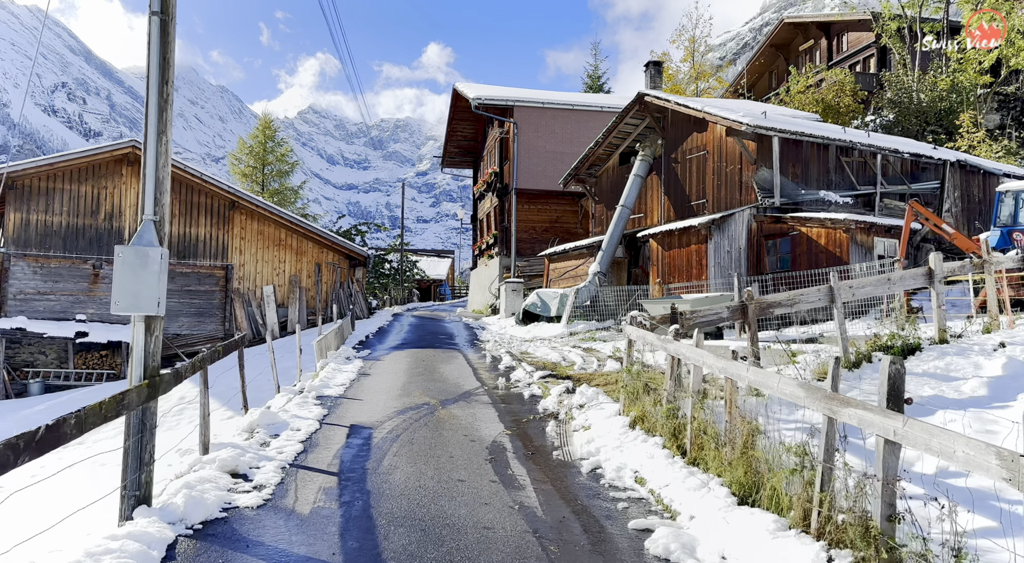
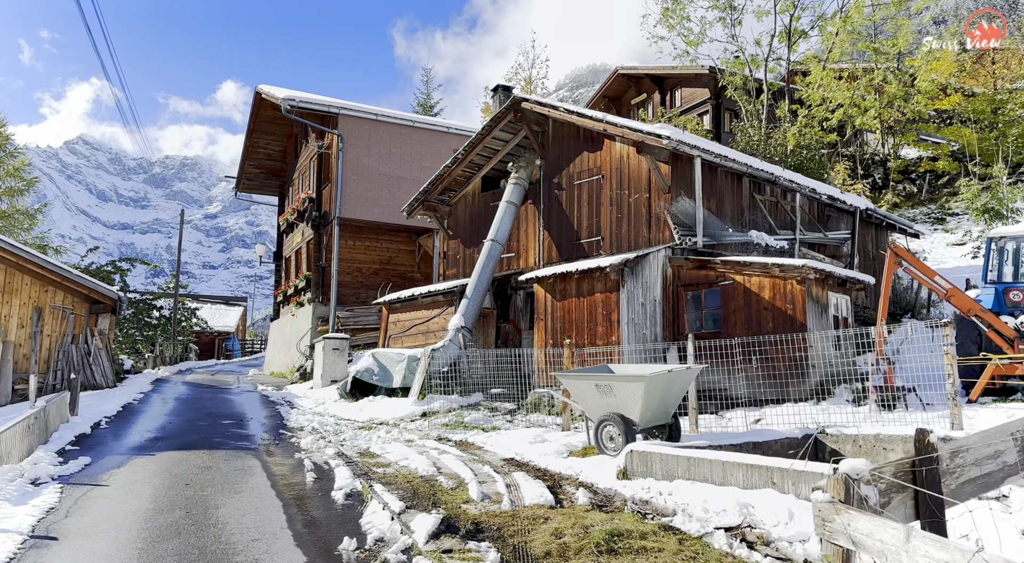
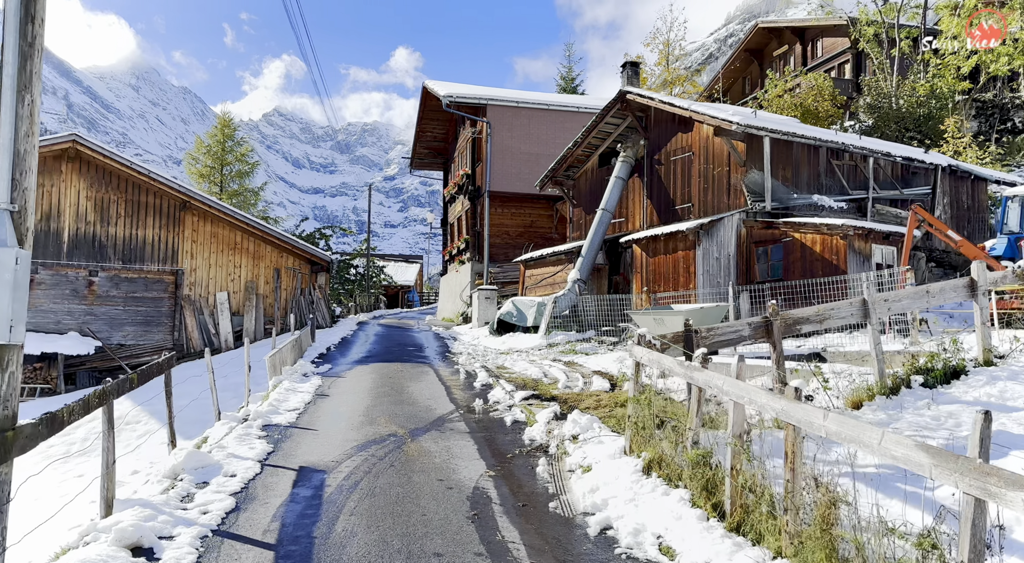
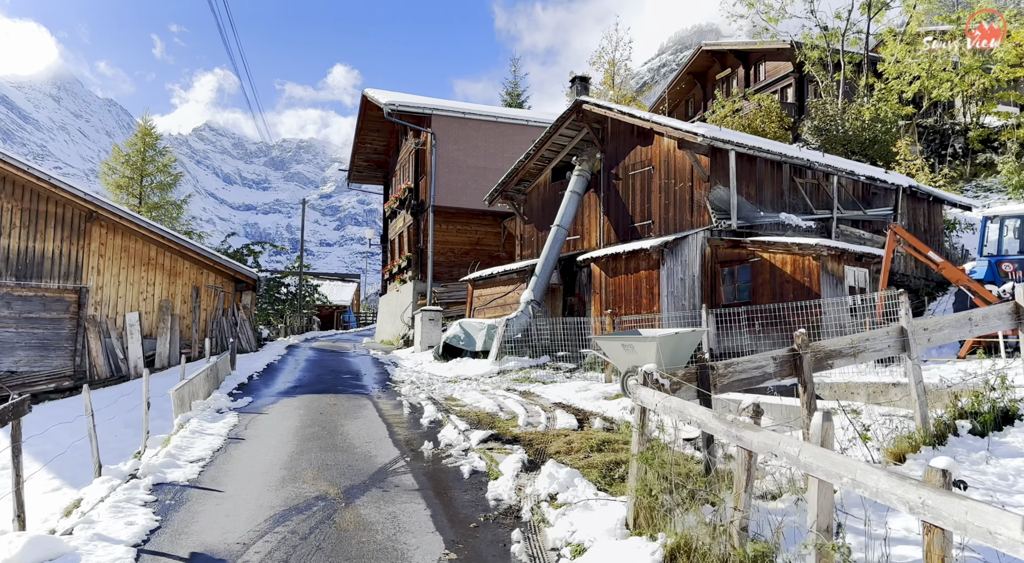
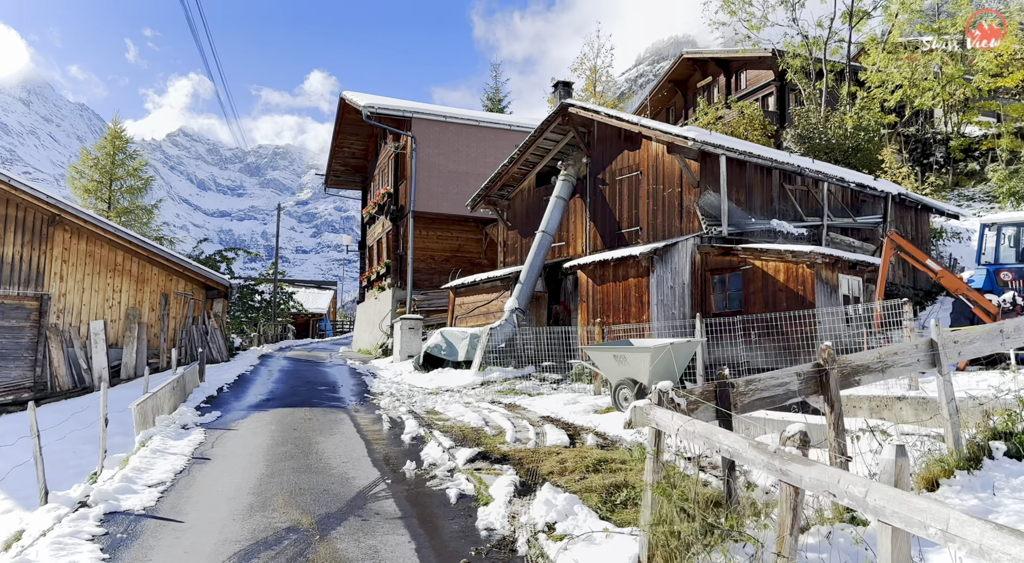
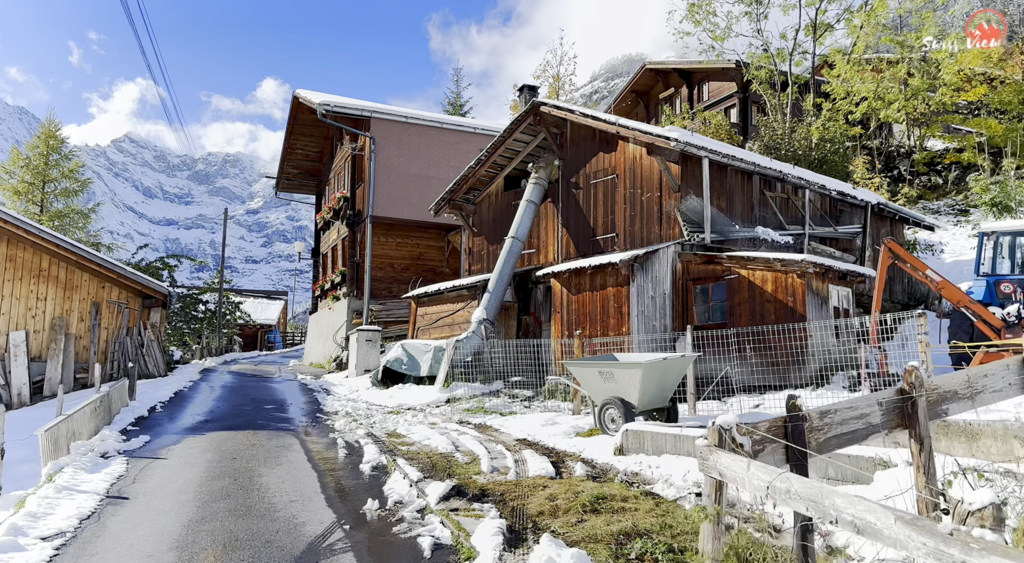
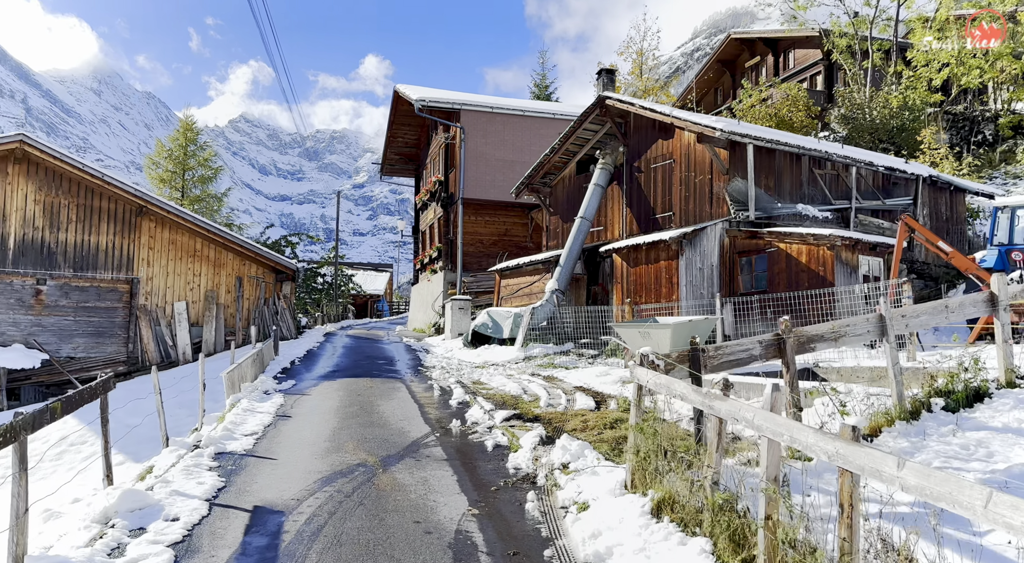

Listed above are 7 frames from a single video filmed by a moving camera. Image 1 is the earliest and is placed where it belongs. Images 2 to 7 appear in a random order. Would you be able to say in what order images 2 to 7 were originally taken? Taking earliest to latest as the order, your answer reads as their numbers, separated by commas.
3, 7, 4, 5, 6, 2
